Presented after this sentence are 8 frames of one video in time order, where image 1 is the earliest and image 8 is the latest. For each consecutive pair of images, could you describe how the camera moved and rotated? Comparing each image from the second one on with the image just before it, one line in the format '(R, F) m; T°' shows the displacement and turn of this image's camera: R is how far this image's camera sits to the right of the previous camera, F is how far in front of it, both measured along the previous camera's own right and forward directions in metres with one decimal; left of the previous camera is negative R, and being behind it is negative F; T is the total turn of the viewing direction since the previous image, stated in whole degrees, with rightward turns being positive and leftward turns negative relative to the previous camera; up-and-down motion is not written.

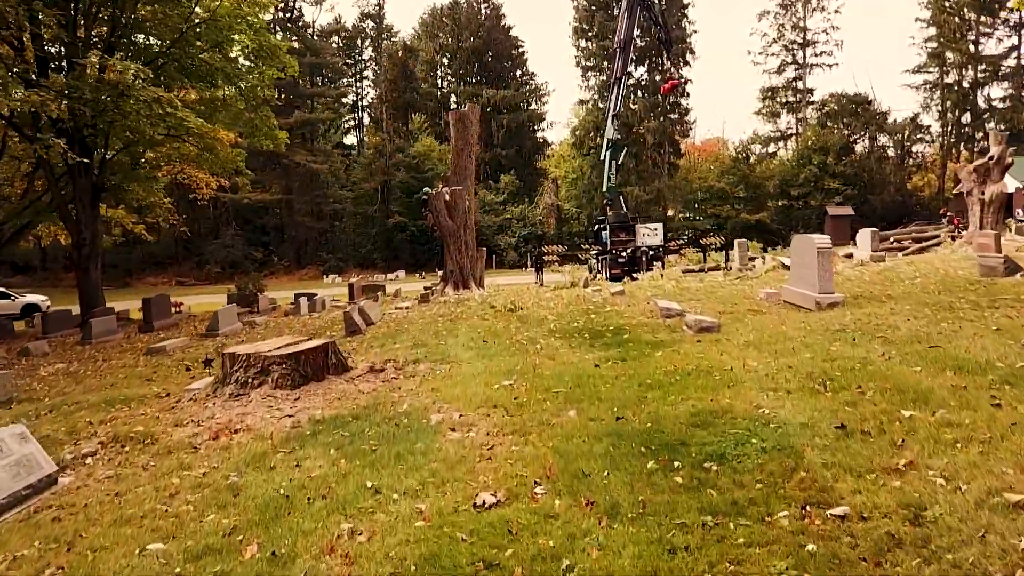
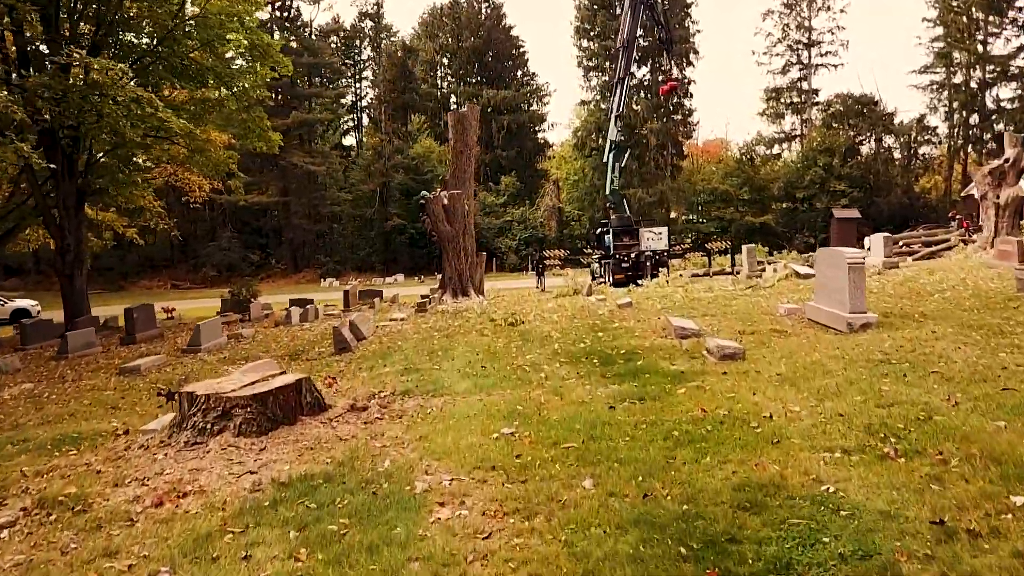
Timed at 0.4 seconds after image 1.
(0.0, +0.5) m; 0°
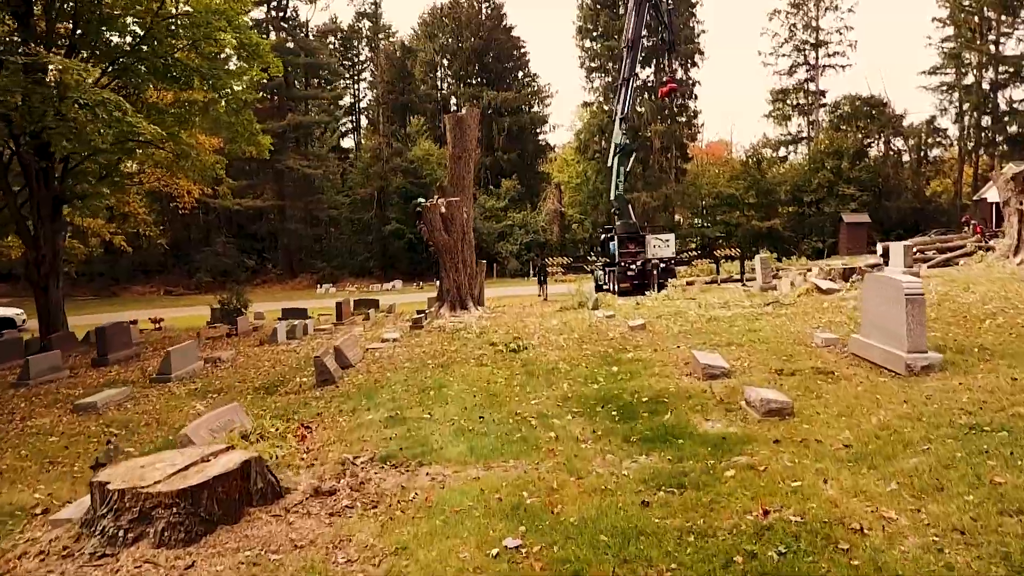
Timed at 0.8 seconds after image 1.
(0.0, +0.7) m; 0°
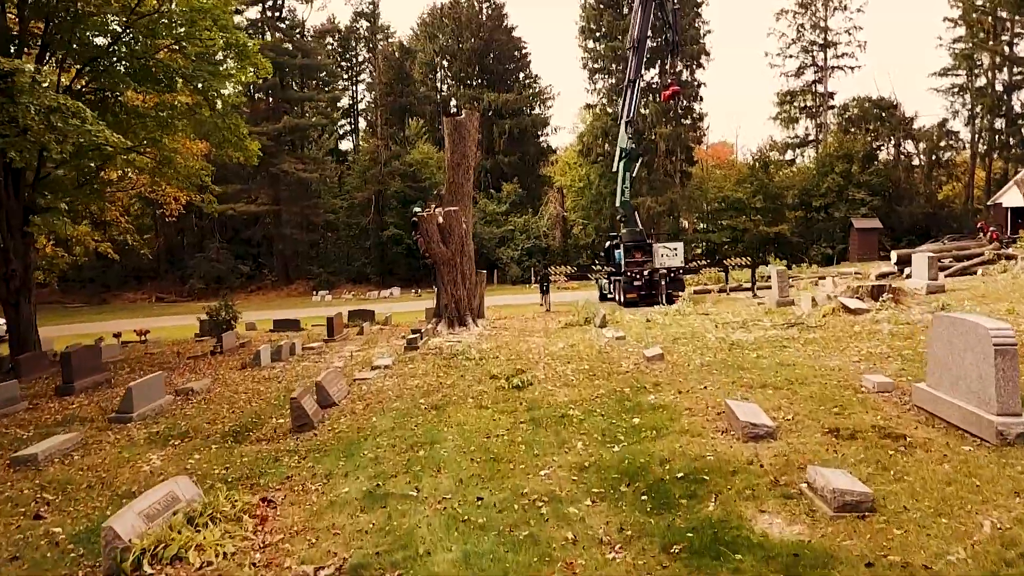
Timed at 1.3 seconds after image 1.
(0.0, +0.8) m; 0°
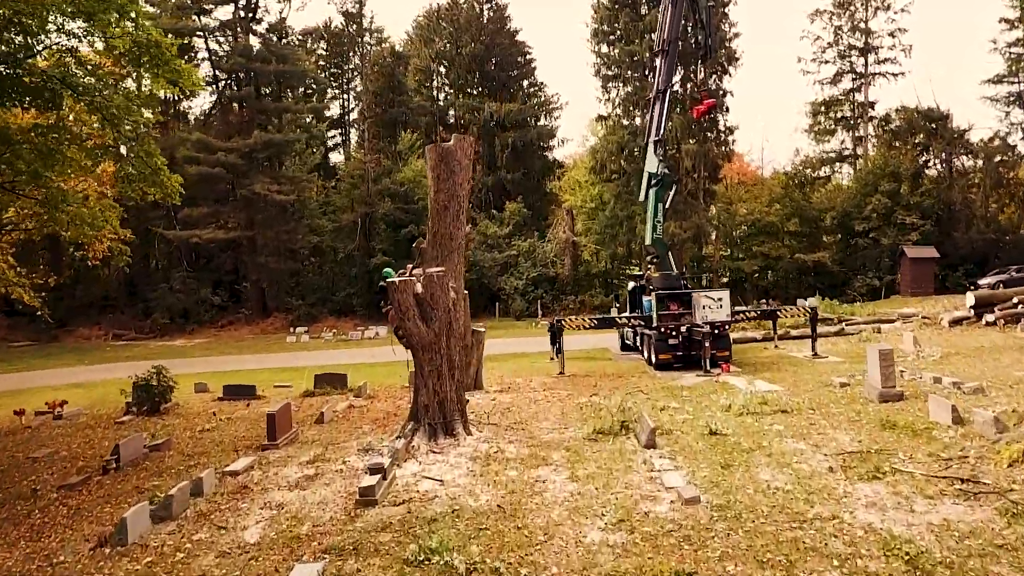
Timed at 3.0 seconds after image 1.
(-0.1, +3.5) m; 0°
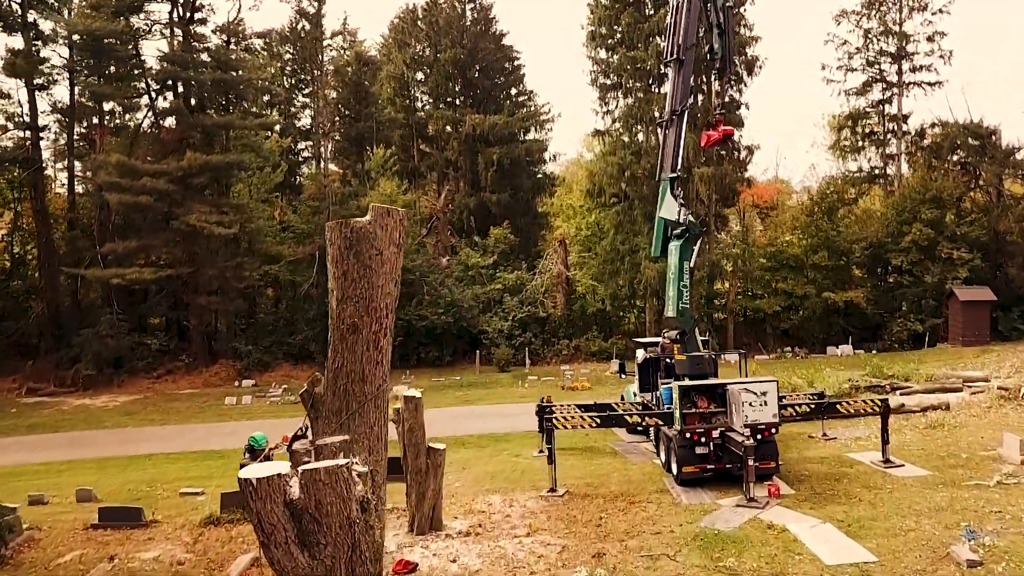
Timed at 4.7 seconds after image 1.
(+0.3, +3.8) m; +1°
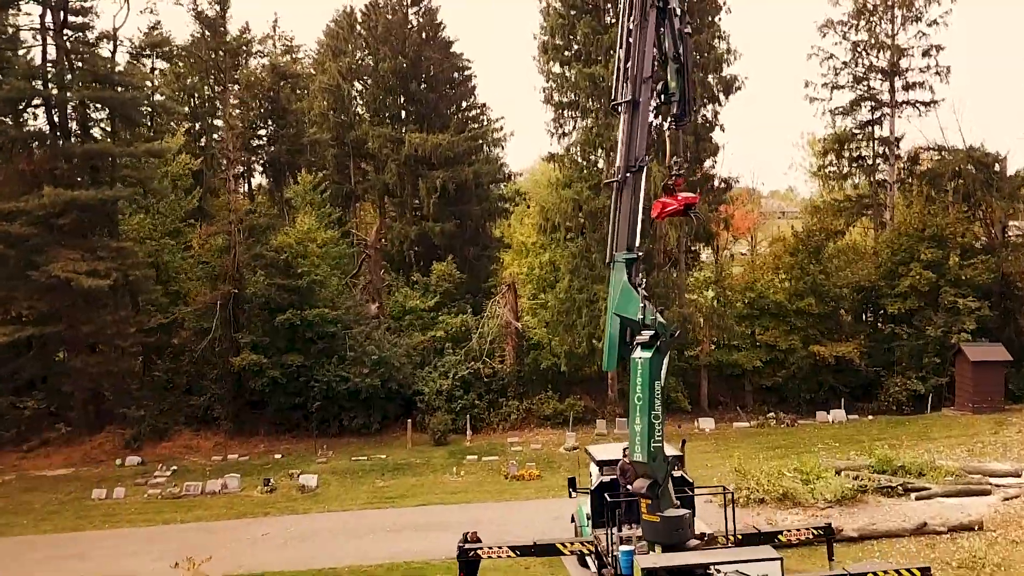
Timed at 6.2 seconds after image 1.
(+0.8, +3.4) m; +2°
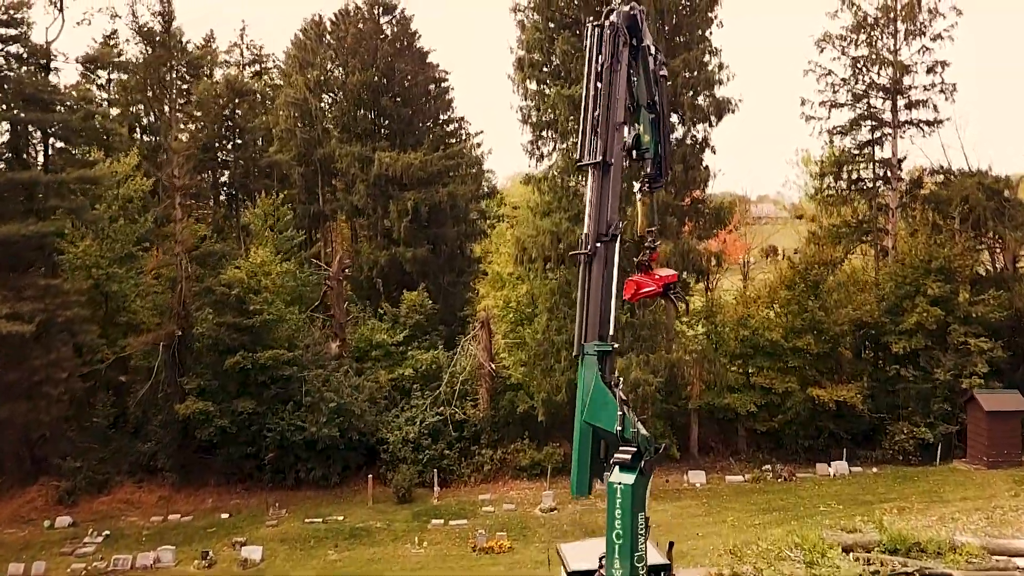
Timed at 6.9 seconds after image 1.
(+0.4, +1.7) m; +1°
